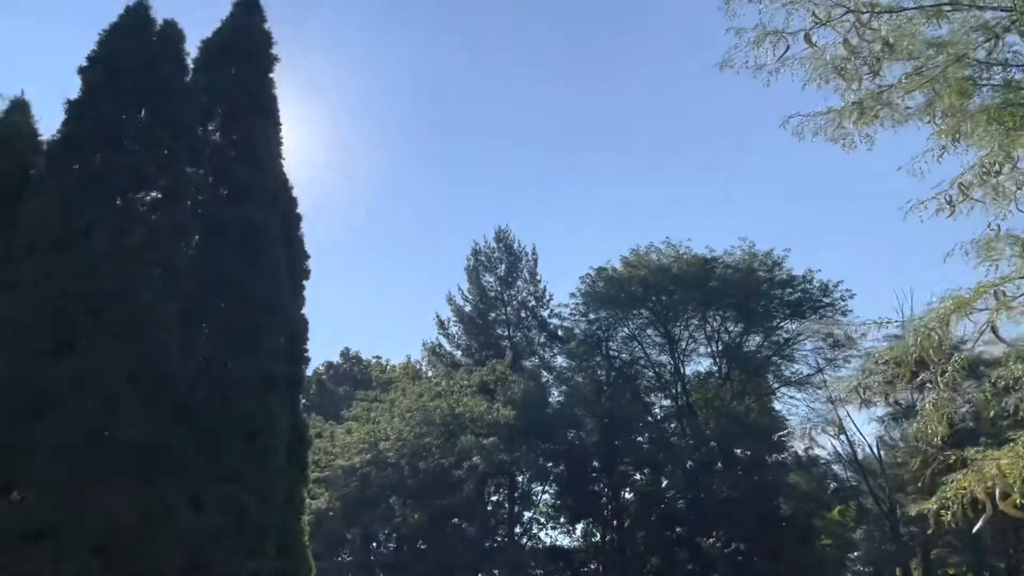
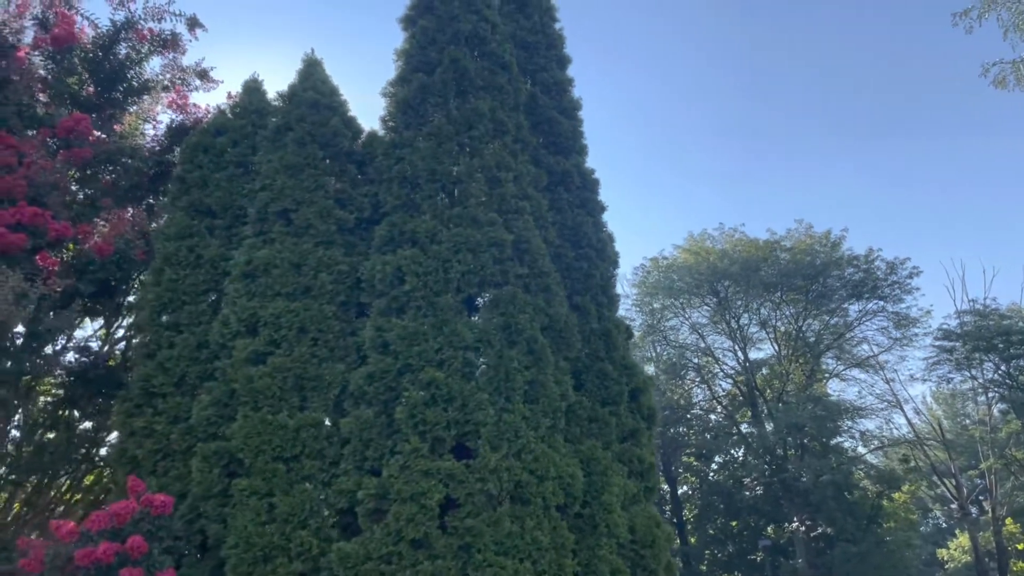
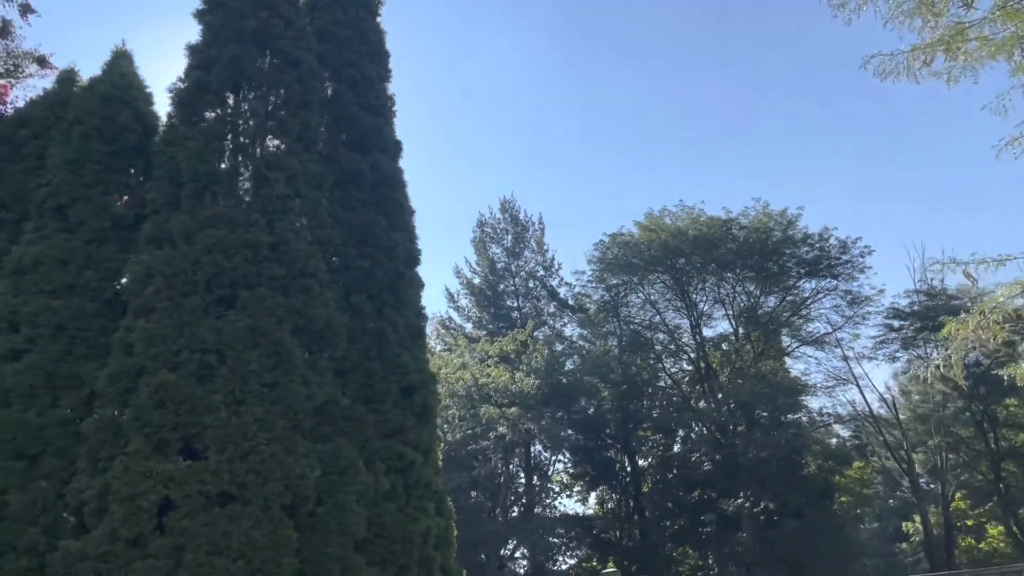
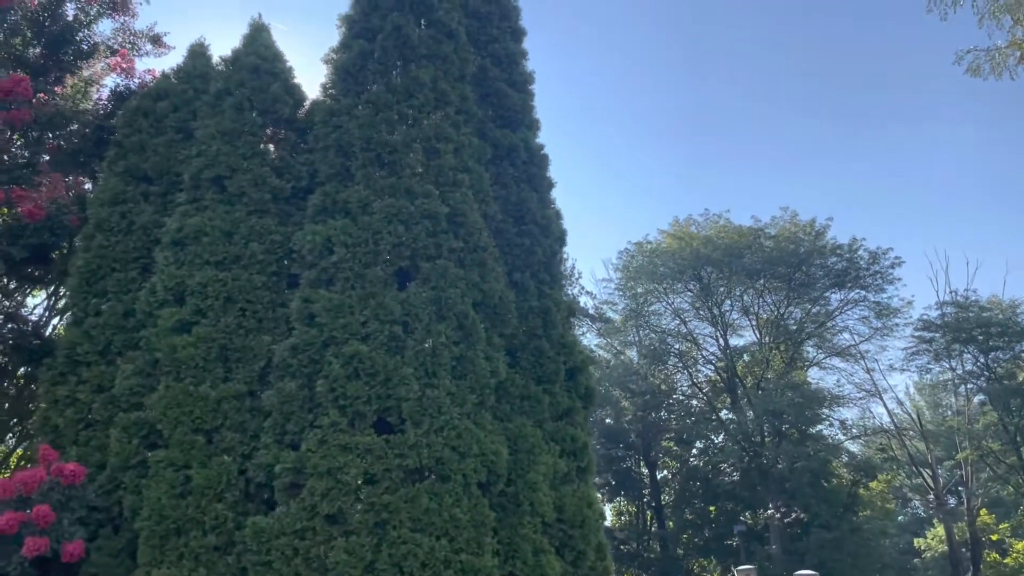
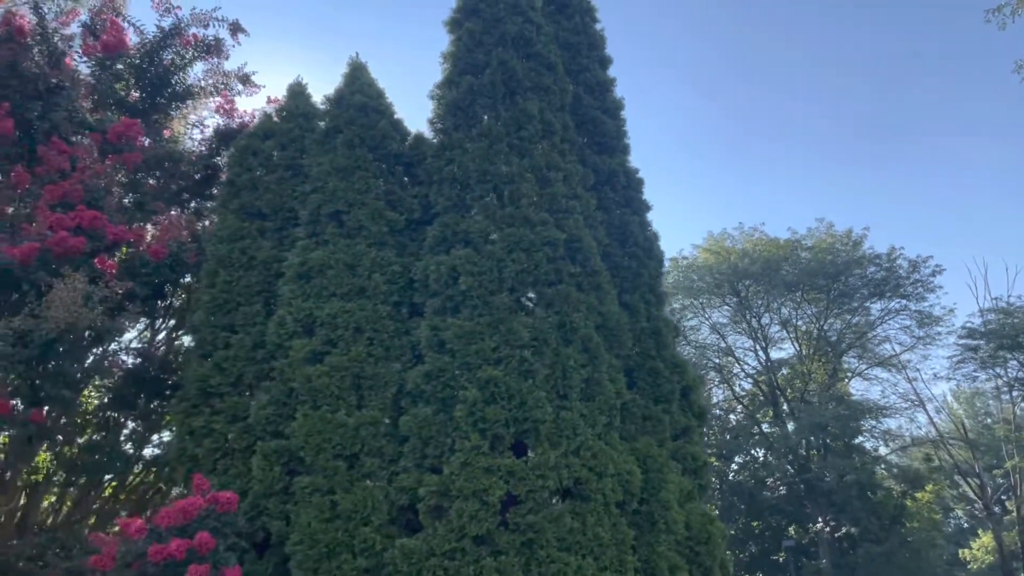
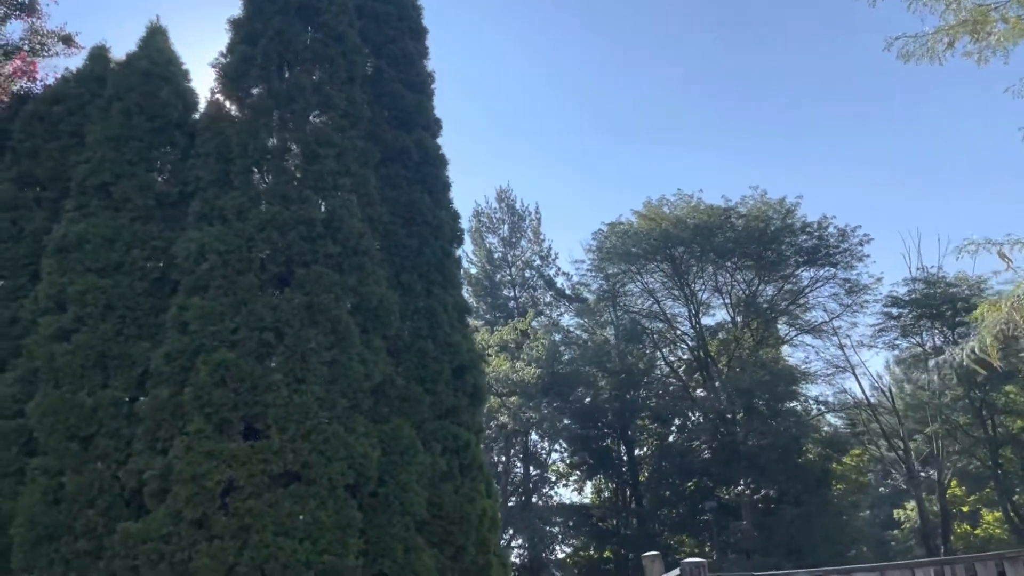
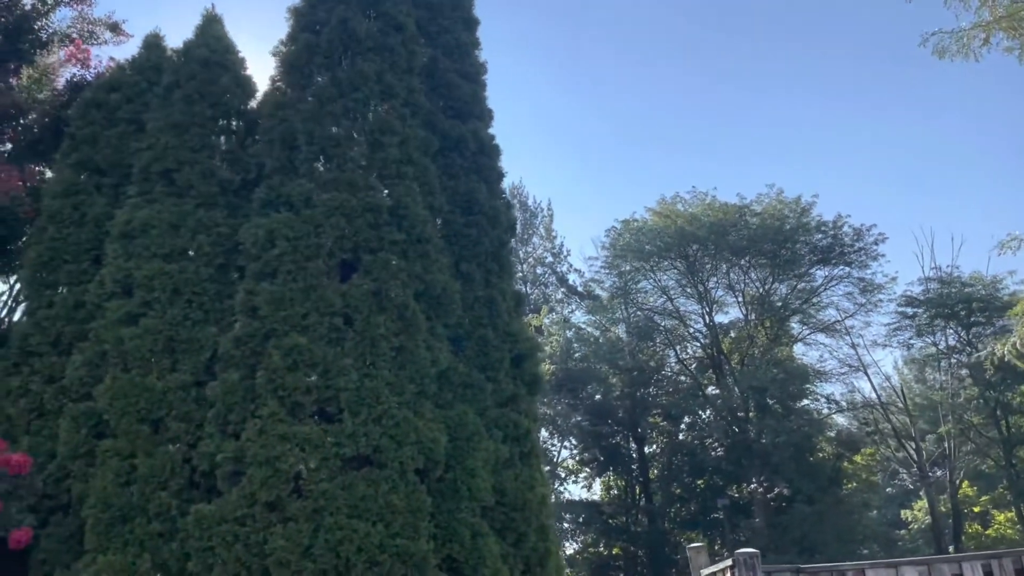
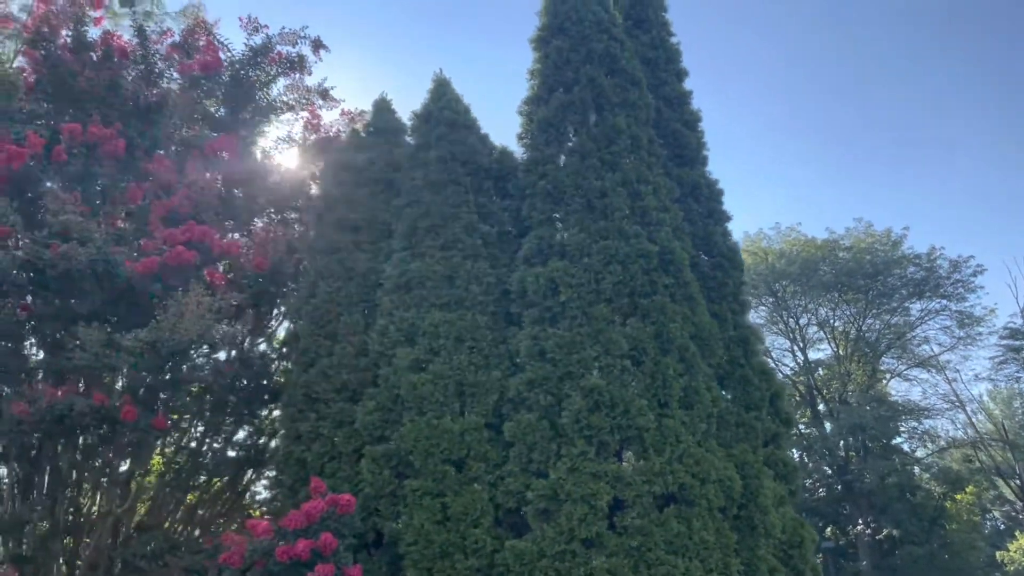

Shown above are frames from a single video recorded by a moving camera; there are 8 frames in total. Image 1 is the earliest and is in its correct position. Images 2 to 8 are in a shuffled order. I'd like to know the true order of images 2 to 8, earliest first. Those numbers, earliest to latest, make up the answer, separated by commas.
3, 6, 7, 4, 2, 5, 8
